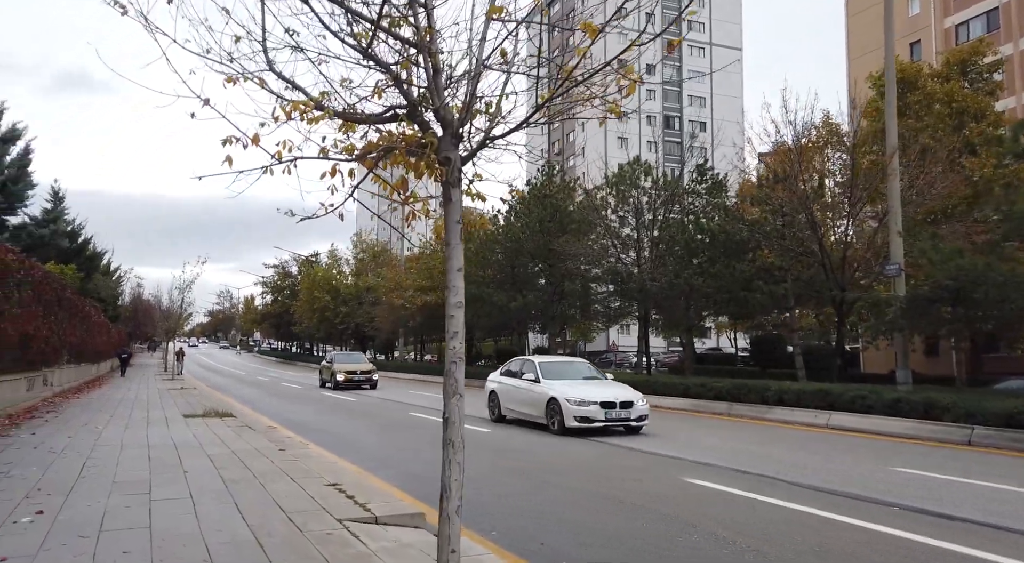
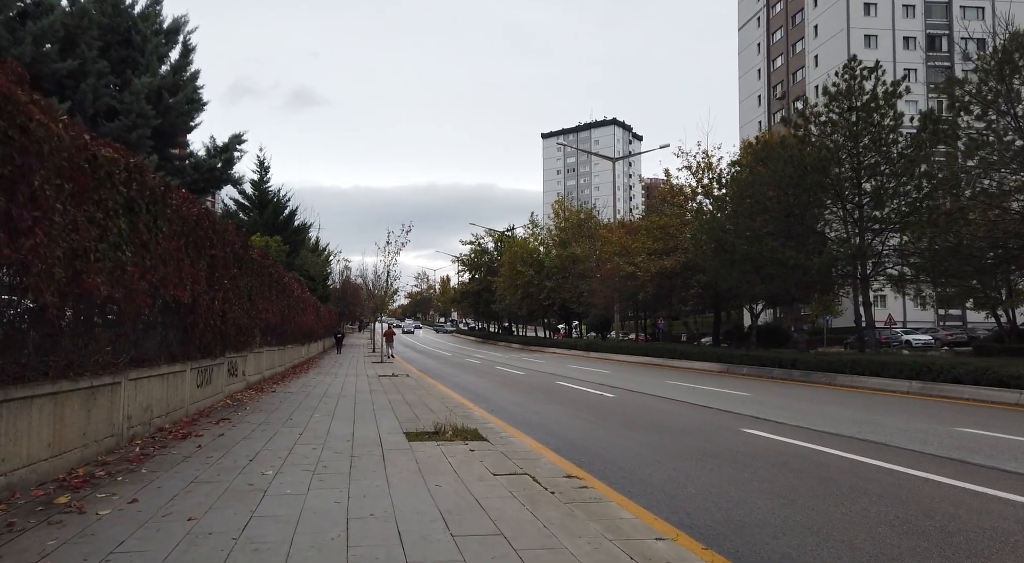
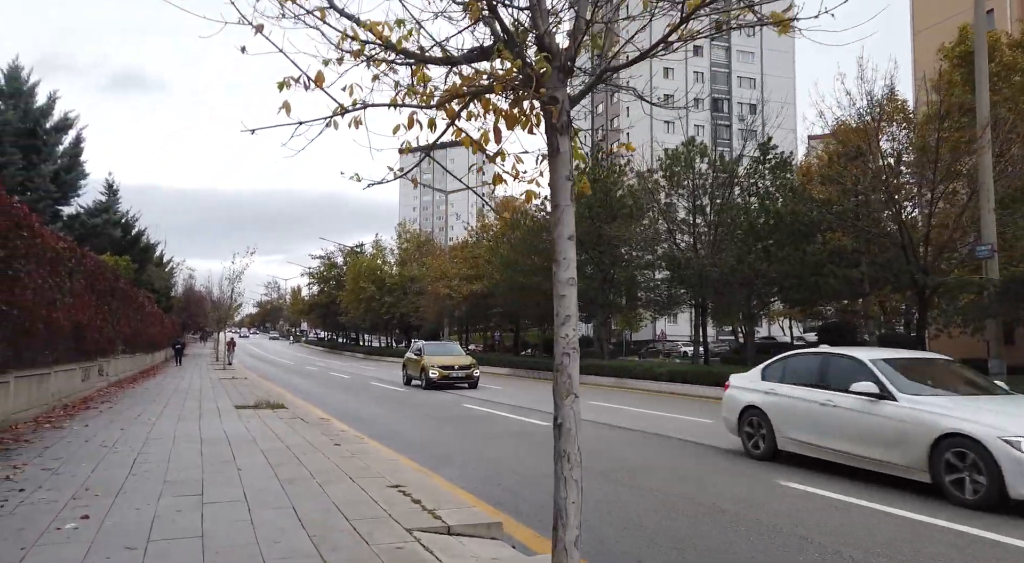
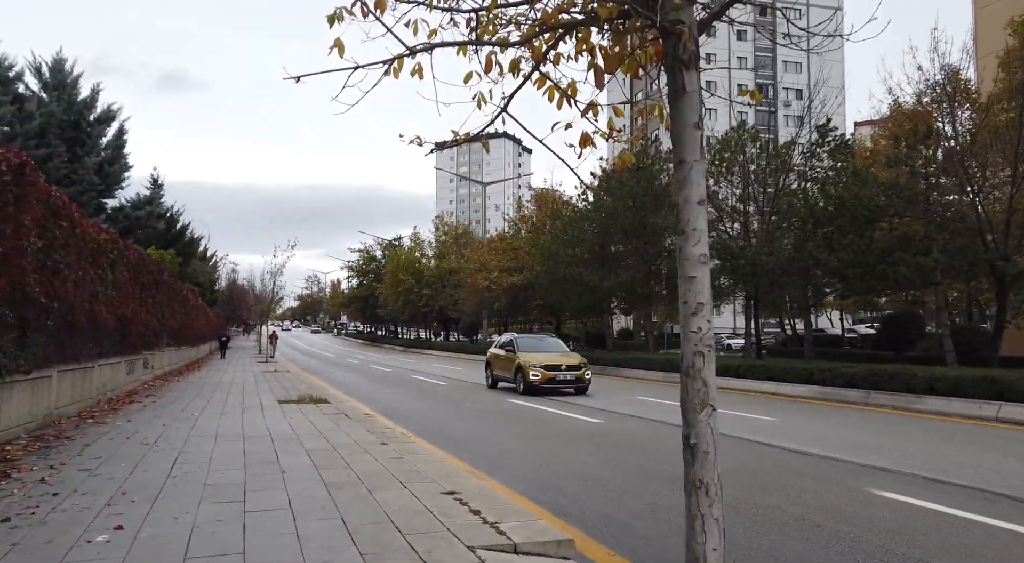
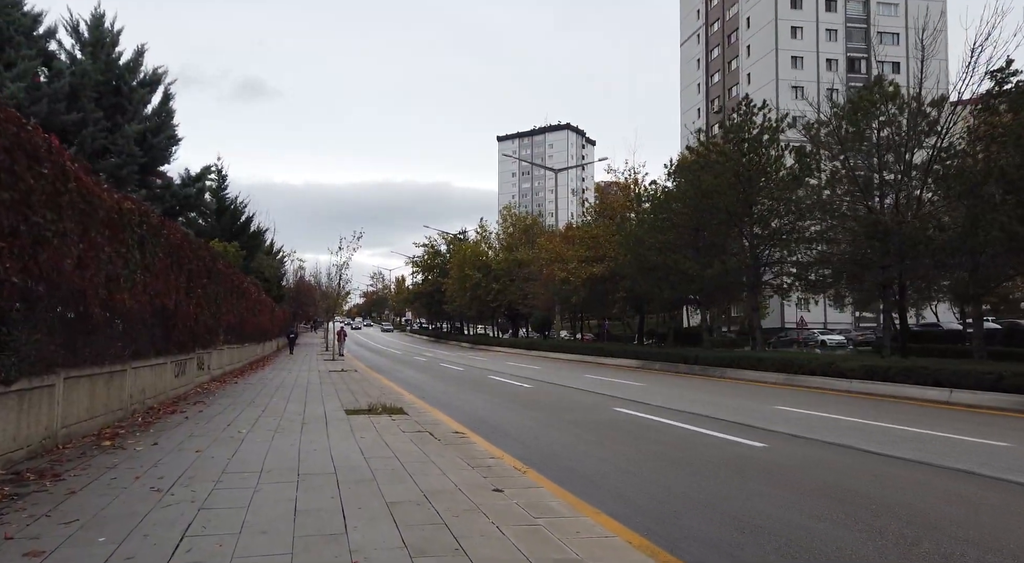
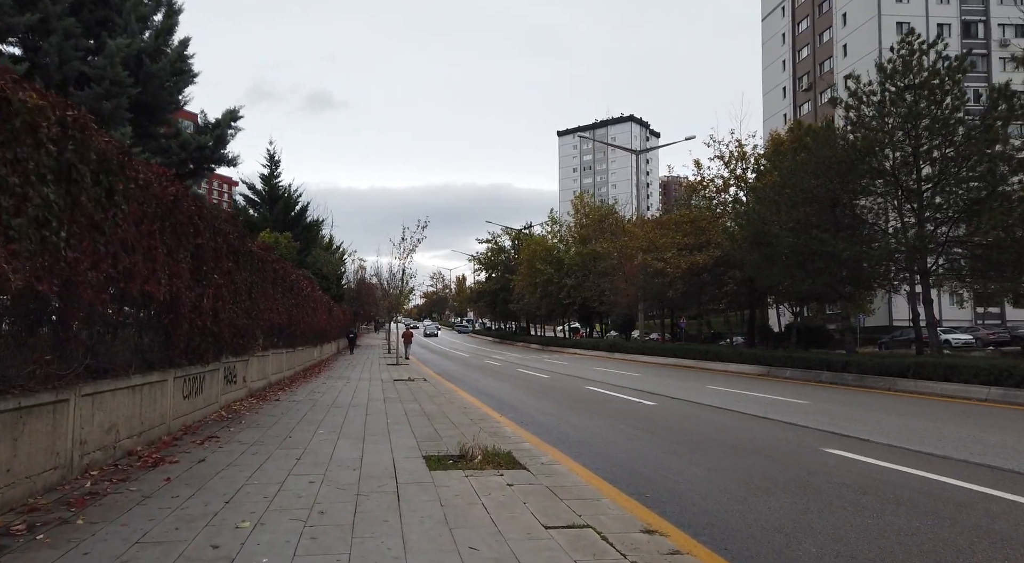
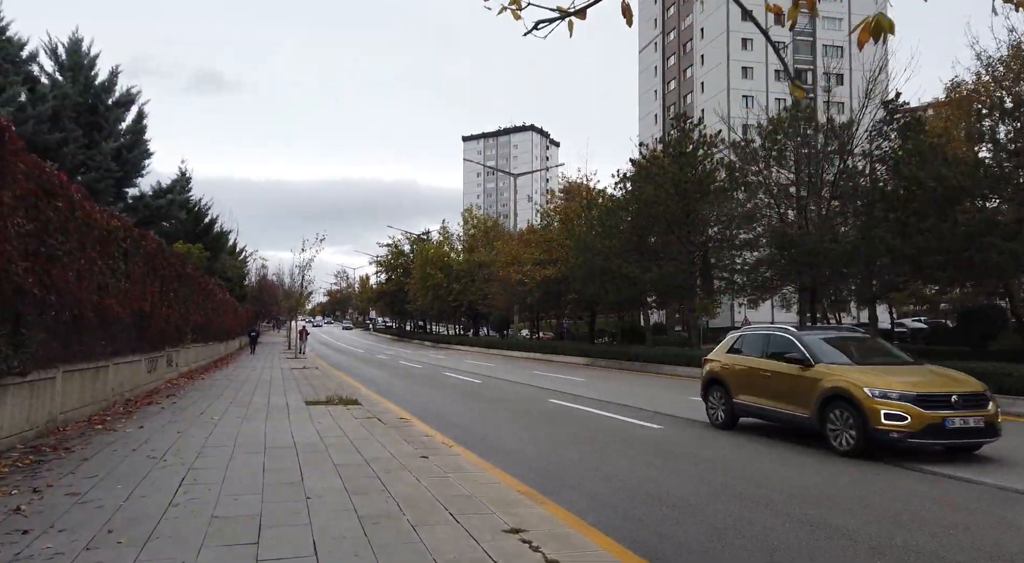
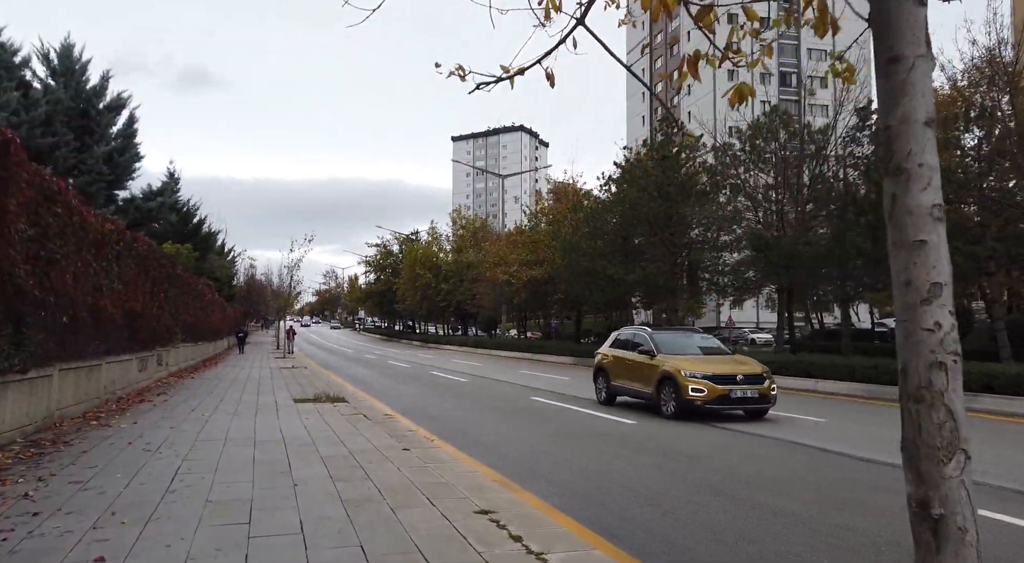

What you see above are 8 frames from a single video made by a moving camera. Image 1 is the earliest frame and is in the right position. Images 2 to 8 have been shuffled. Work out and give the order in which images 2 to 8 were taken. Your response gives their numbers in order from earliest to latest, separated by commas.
3, 4, 8, 7, 5, 2, 6
